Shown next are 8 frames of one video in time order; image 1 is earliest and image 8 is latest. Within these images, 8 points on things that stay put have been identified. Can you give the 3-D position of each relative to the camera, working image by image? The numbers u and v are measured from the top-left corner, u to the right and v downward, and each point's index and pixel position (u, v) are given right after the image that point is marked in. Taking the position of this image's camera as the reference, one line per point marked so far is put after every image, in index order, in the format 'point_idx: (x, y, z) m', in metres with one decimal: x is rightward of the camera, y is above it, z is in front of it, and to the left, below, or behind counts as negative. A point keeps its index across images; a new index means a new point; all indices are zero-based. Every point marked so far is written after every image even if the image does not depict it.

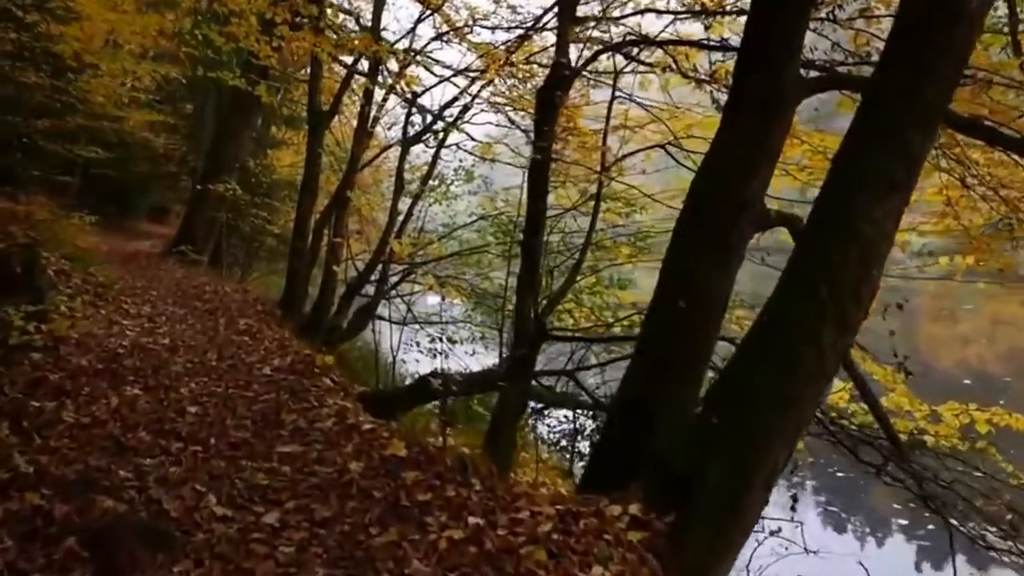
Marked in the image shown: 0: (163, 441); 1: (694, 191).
0: (-2.2, -1.0, +4.8) m
1: (+1.2, +0.7, +5.4) m
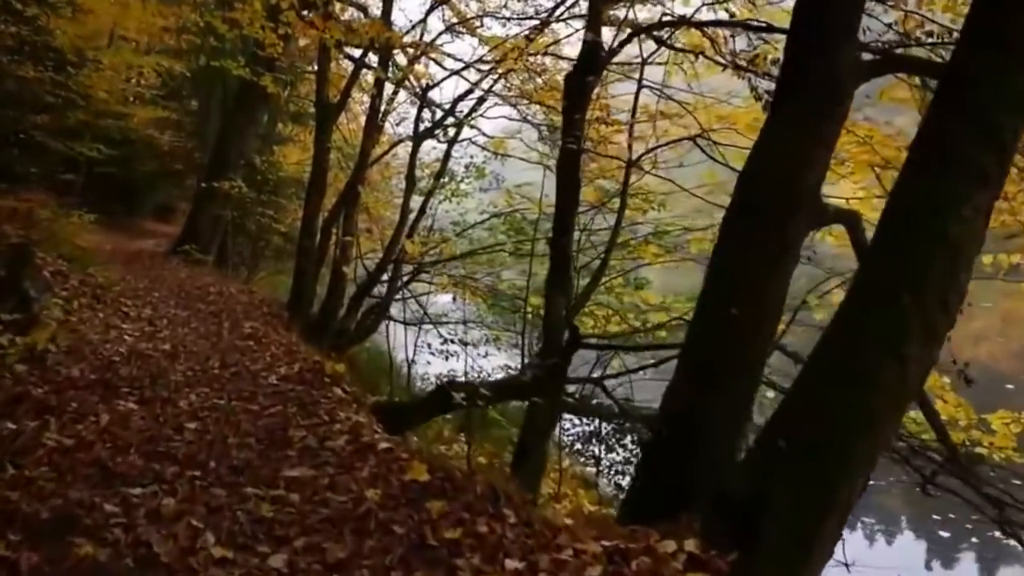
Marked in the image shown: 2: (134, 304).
0: (-2.0, -1.0, +4.3) m
1: (+1.4, +0.6, +4.9) m
2: (-5.0, -0.2, +10.3) m
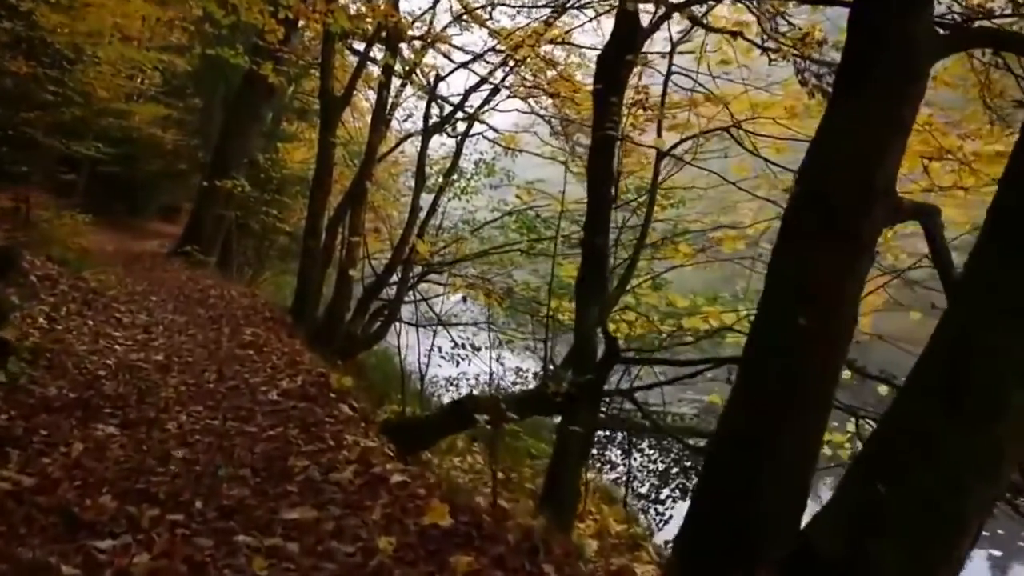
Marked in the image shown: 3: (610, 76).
0: (-1.8, -1.0, +3.7) m
1: (+1.6, +0.6, +4.3) m
2: (-4.8, -0.3, +9.7) m
3: (+0.7, +1.5, +5.6) m
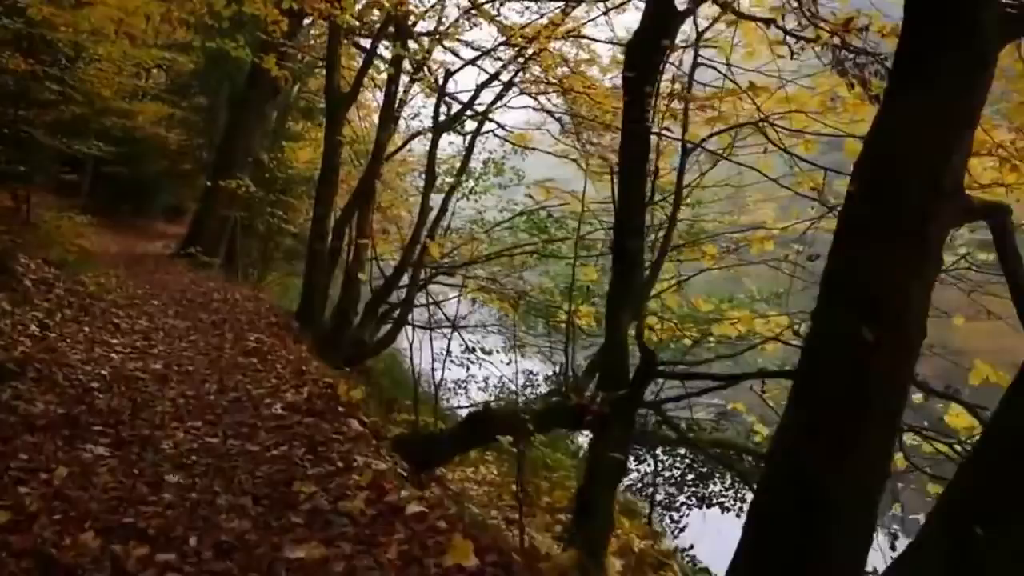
0: (-1.7, -1.1, +3.3) m
1: (+1.7, +0.6, +3.8) m
2: (-4.6, -0.3, +9.3) m
3: (+0.9, +1.5, +5.1) m
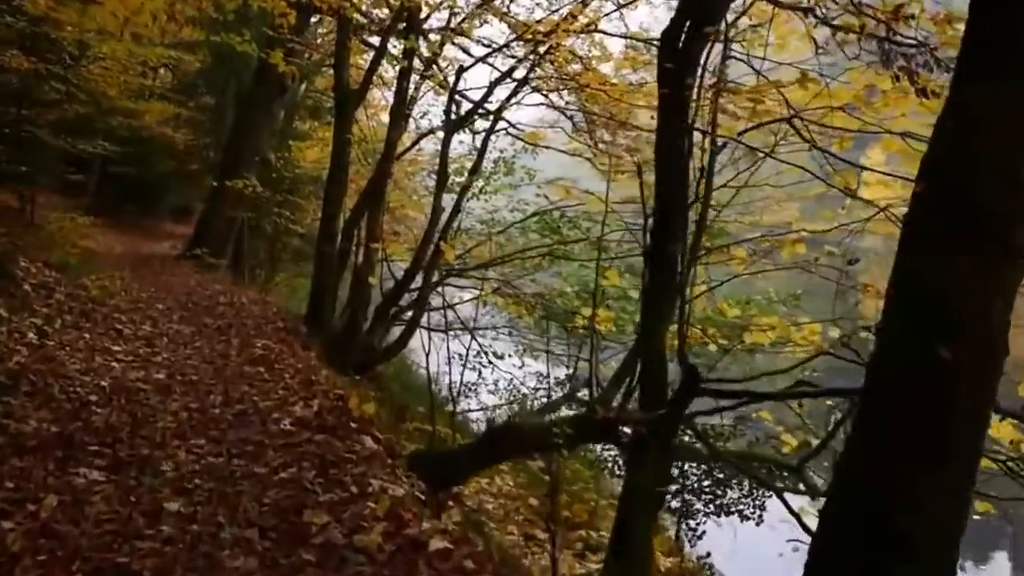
0: (-1.5, -1.1, +3.0) m
1: (+1.9, +0.5, +3.5) m
2: (-4.4, -0.4, +9.0) m
3: (+1.0, +1.4, +4.8) m
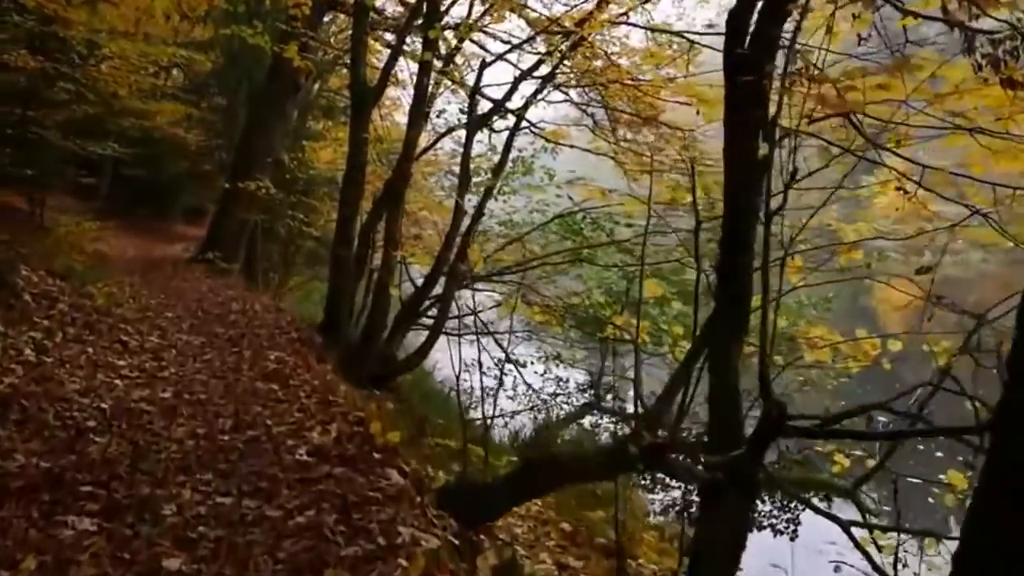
0: (-1.3, -1.2, +2.5) m
1: (+2.1, +0.4, +2.9) m
2: (-4.1, -0.5, +8.5) m
3: (+1.3, +1.3, +4.2) m
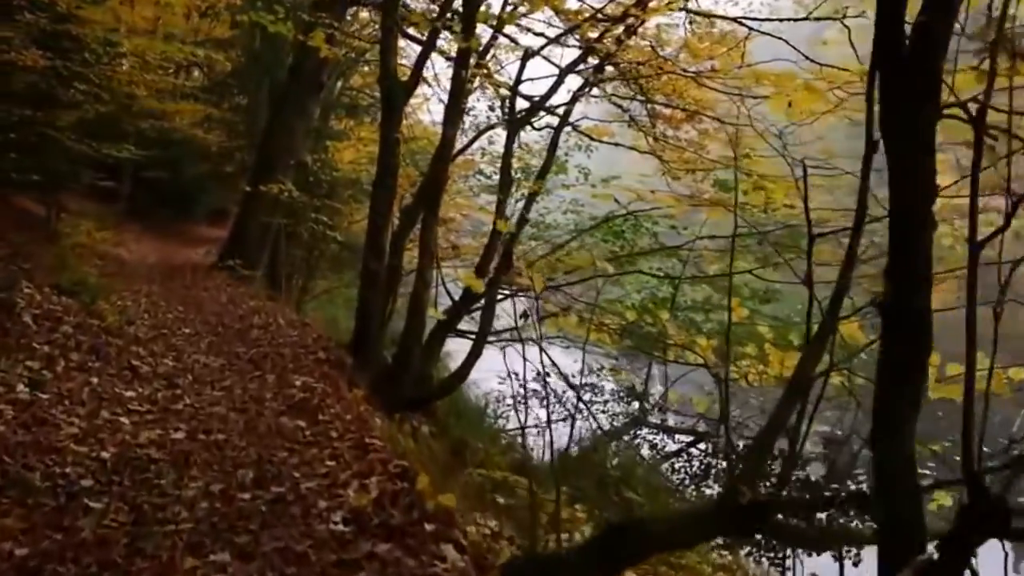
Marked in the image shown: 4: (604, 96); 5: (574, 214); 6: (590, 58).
0: (-1.0, -1.4, +1.6) m
1: (+2.4, +0.3, +1.9) m
2: (-3.6, -0.6, +7.8) m
3: (+1.6, +1.2, +3.3) m
4: (+1.2, +2.5, +10.1) m
5: (+1.0, +1.2, +12.2) m
6: (+1.0, +2.8, +9.6) m
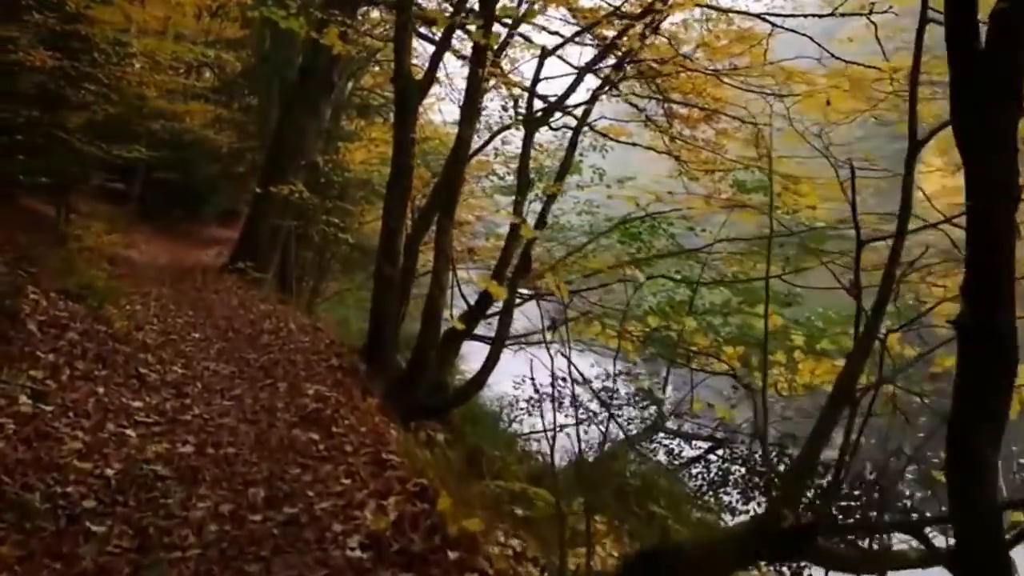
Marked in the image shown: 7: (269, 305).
0: (-0.9, -1.5, +1.4) m
1: (+2.6, +0.2, +1.7) m
2: (-3.4, -0.7, +7.5) m
3: (+1.8, +1.1, +3.0) m
4: (+1.5, +2.5, +9.8) m
5: (+1.3, +1.1, +11.9) m
6: (+1.2, +2.8, +9.3) m
7: (-4.0, -0.3, +12.7) m
